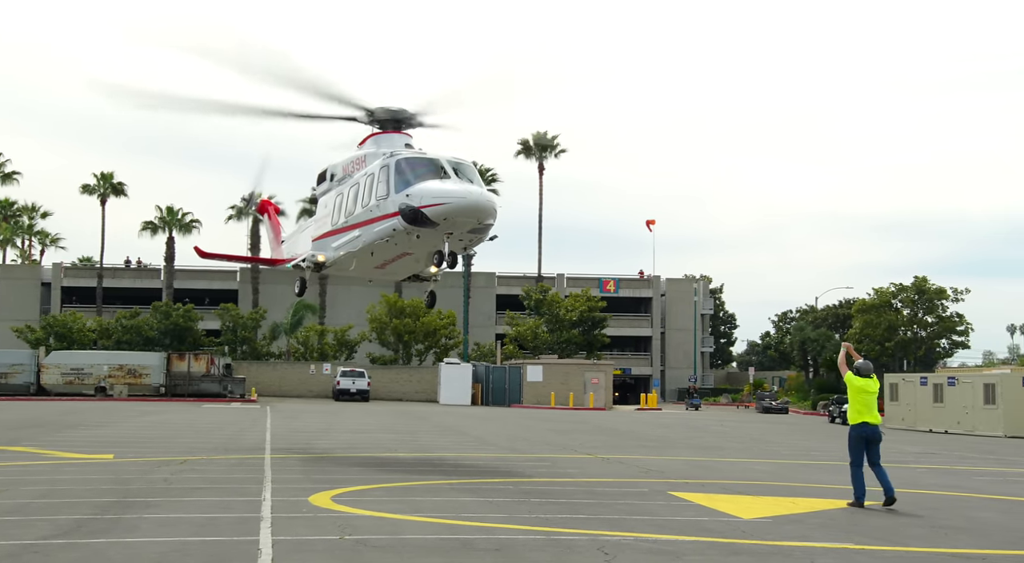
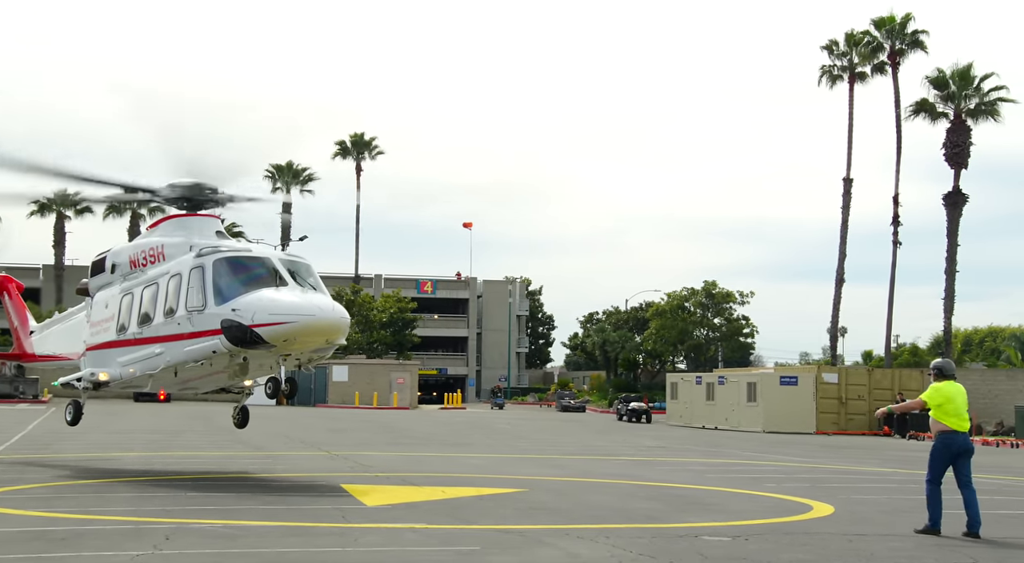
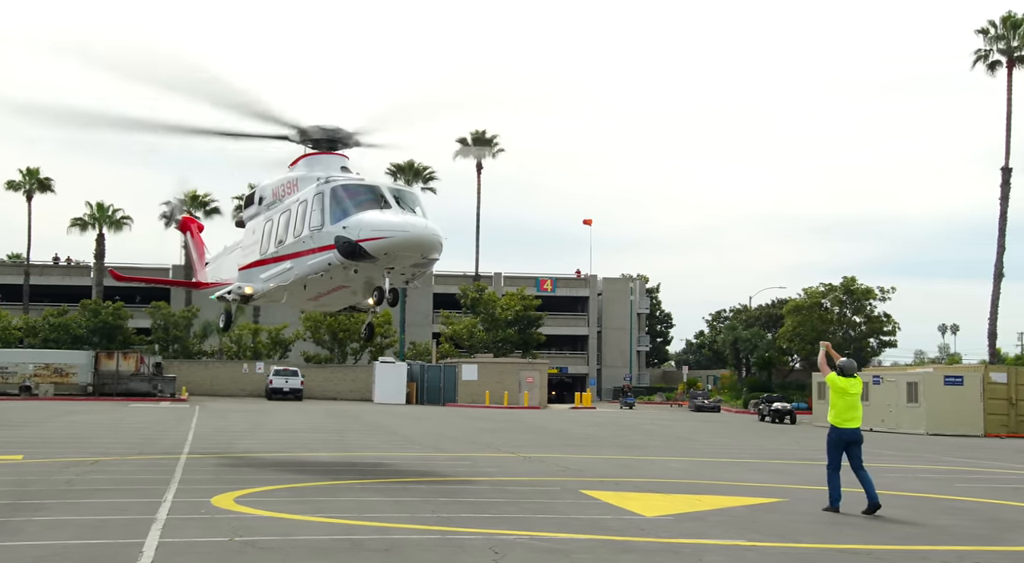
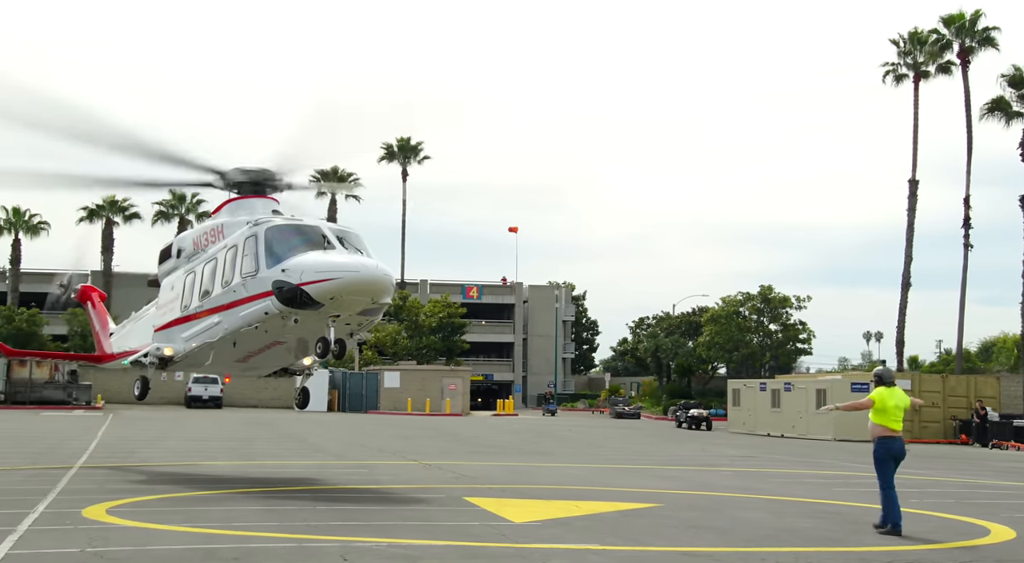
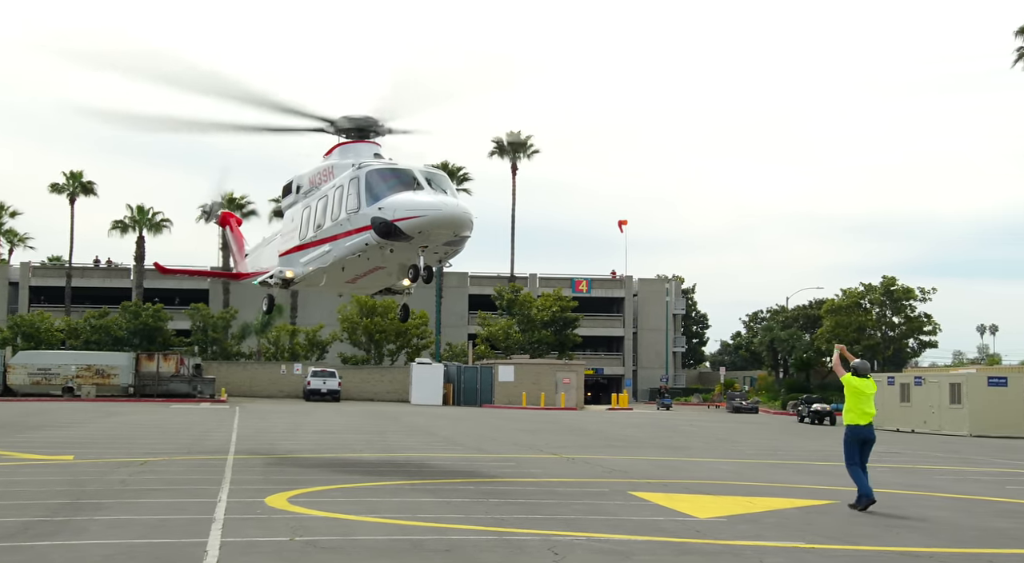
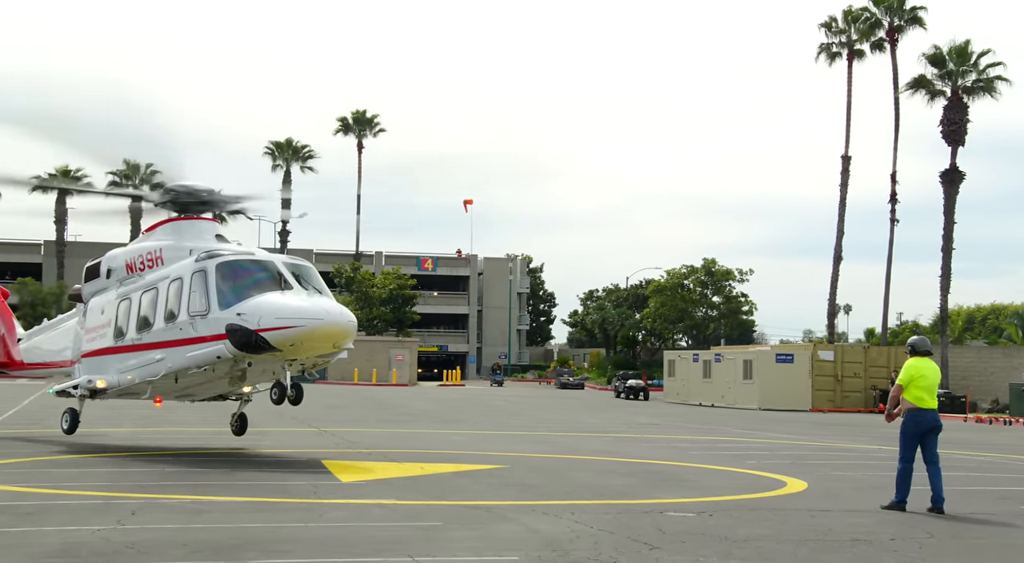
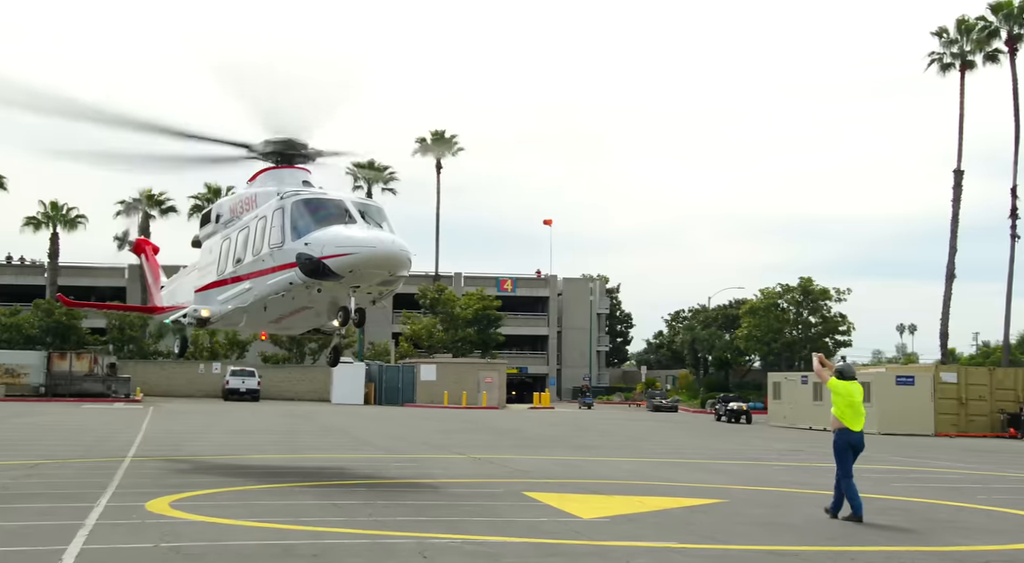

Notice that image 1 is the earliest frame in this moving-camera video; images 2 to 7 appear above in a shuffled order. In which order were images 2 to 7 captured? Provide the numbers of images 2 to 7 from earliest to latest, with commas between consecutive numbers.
5, 3, 7, 4, 2, 6
